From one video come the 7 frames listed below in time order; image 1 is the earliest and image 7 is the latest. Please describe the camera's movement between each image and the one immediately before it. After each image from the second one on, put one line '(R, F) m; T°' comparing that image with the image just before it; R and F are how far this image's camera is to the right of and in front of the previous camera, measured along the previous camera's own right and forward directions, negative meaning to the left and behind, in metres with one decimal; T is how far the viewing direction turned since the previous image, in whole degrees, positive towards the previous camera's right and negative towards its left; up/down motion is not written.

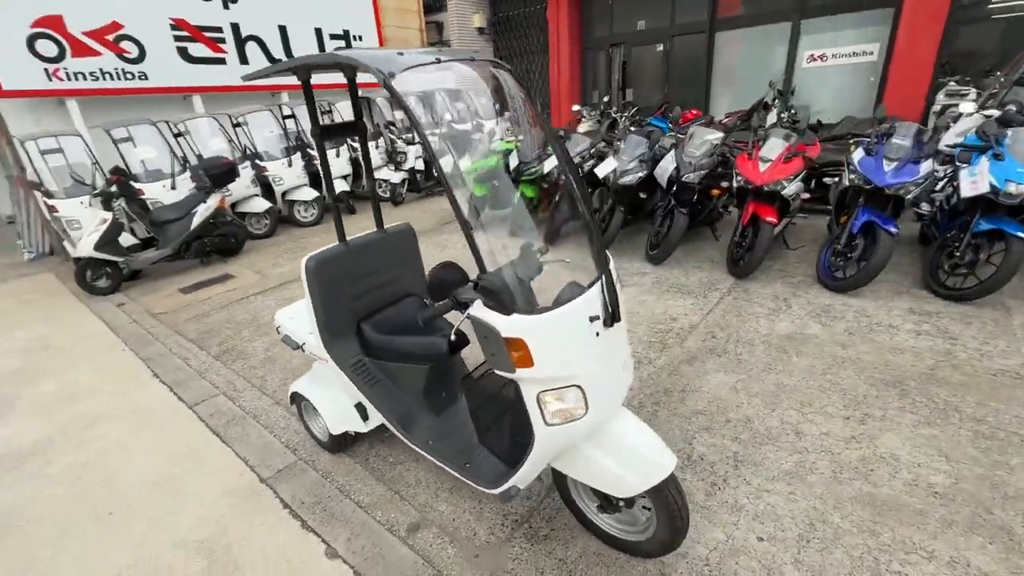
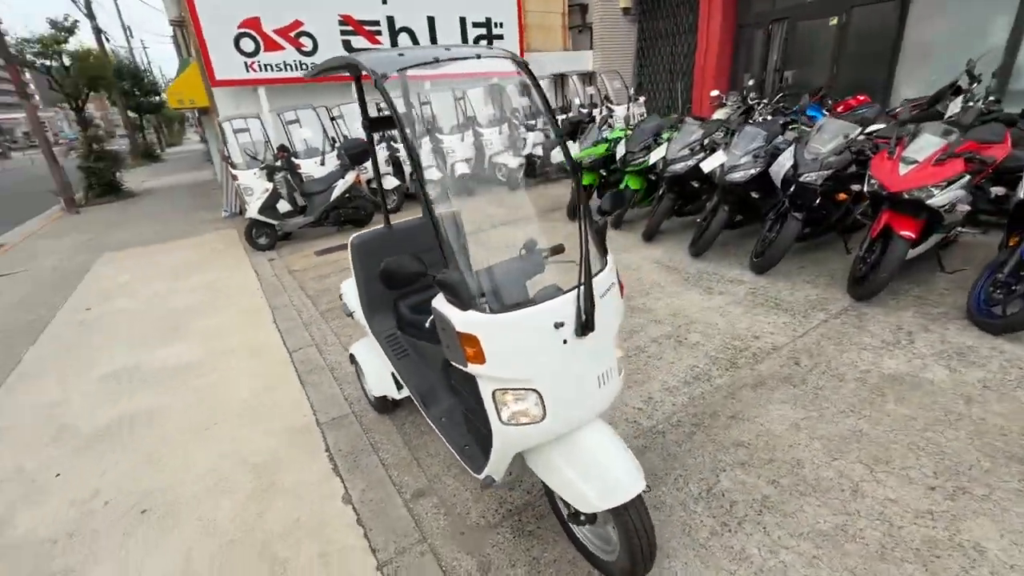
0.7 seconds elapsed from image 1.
(+0.5, +0.1) m; -16°
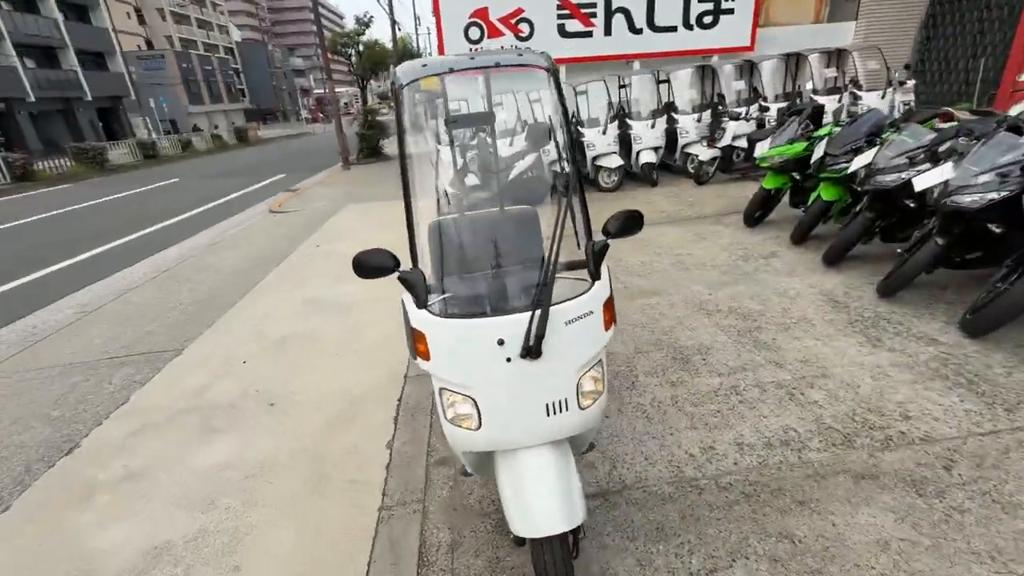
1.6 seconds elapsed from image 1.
(+0.7, +0.1) m; -24°
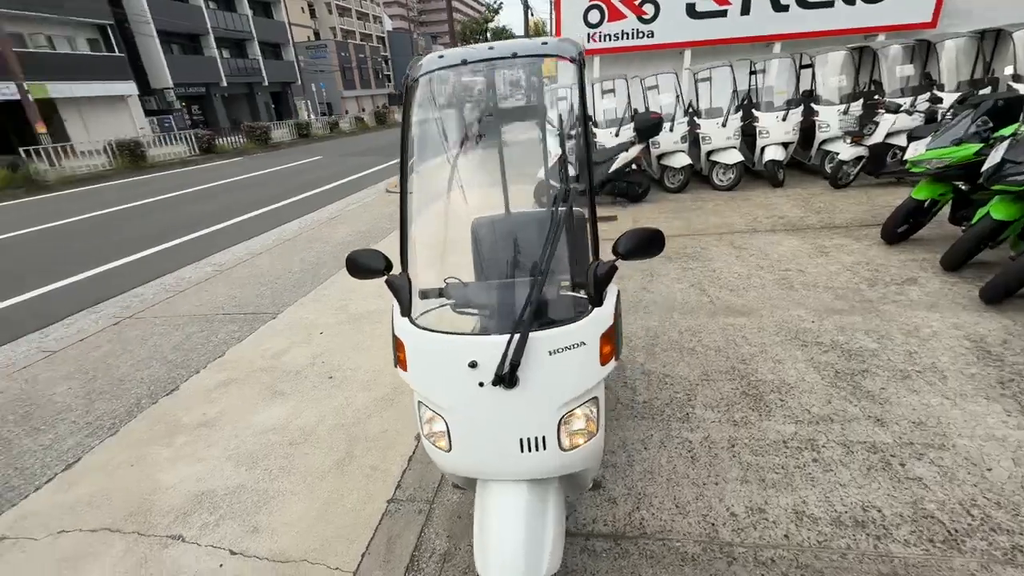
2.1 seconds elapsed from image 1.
(+0.3, +0.2) m; -13°
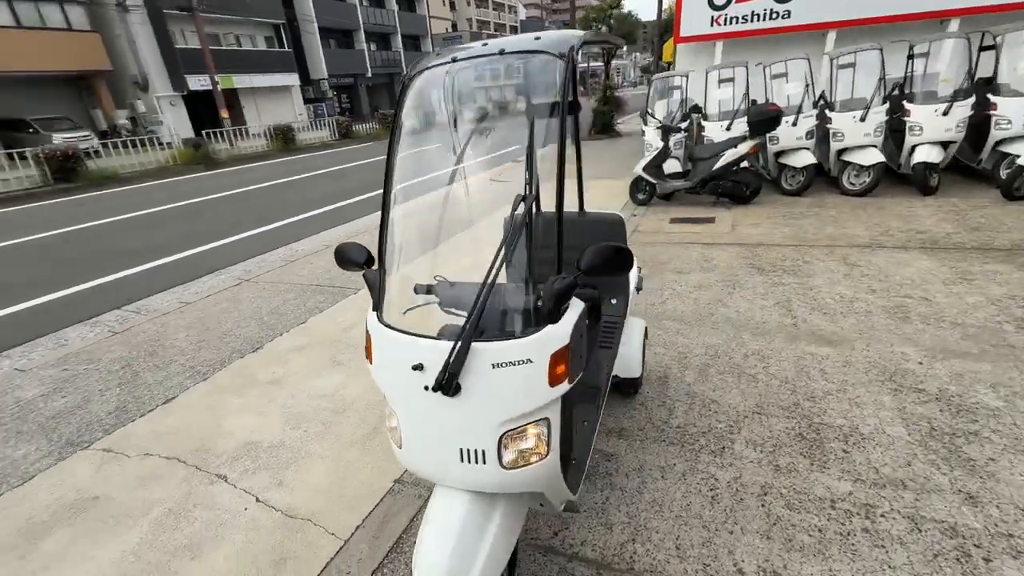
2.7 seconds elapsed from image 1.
(+0.4, +0.1) m; -13°
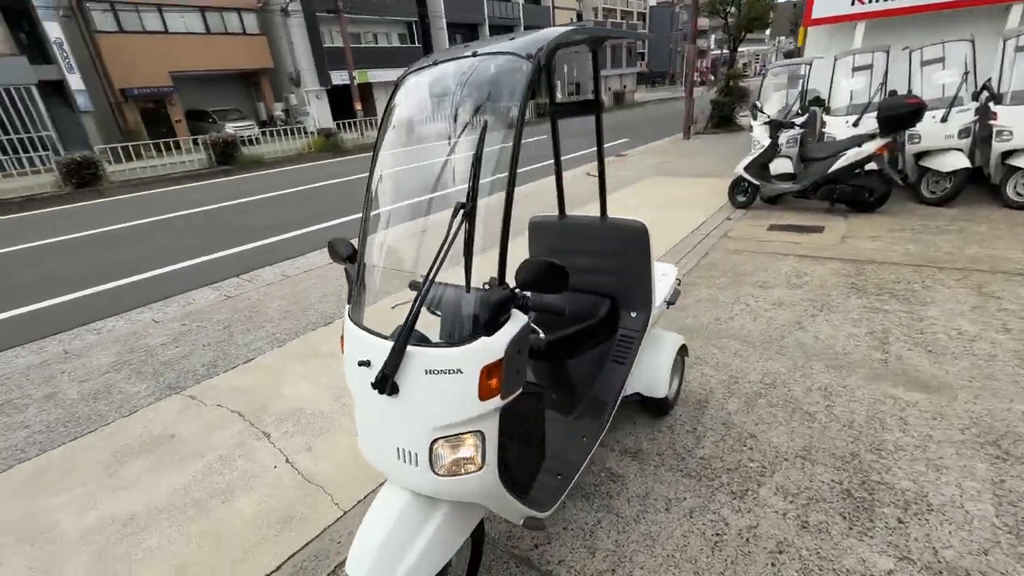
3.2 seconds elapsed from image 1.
(+0.4, +0.1) m; -13°
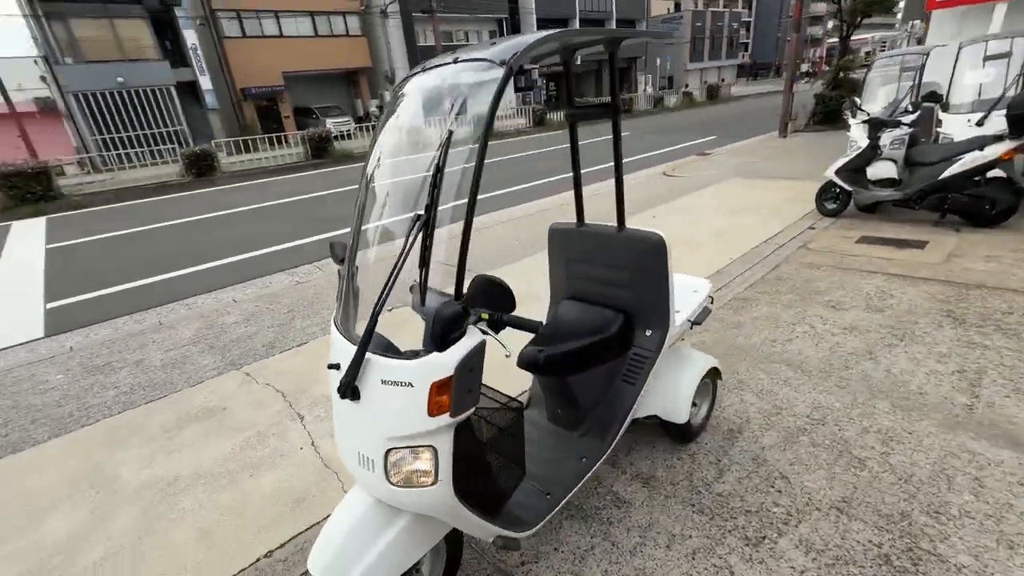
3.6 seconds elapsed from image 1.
(+0.3, +0.1) m; -10°
